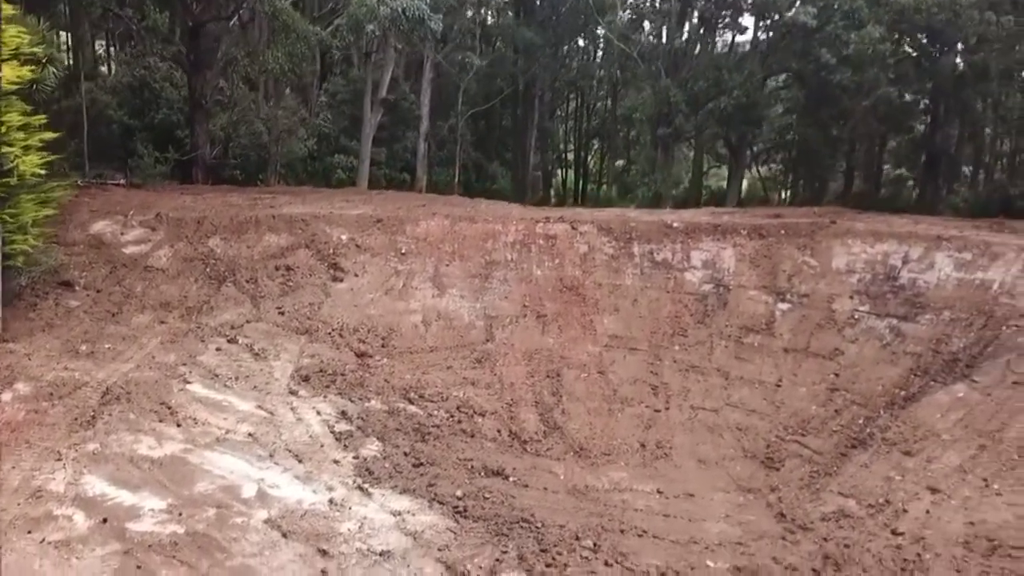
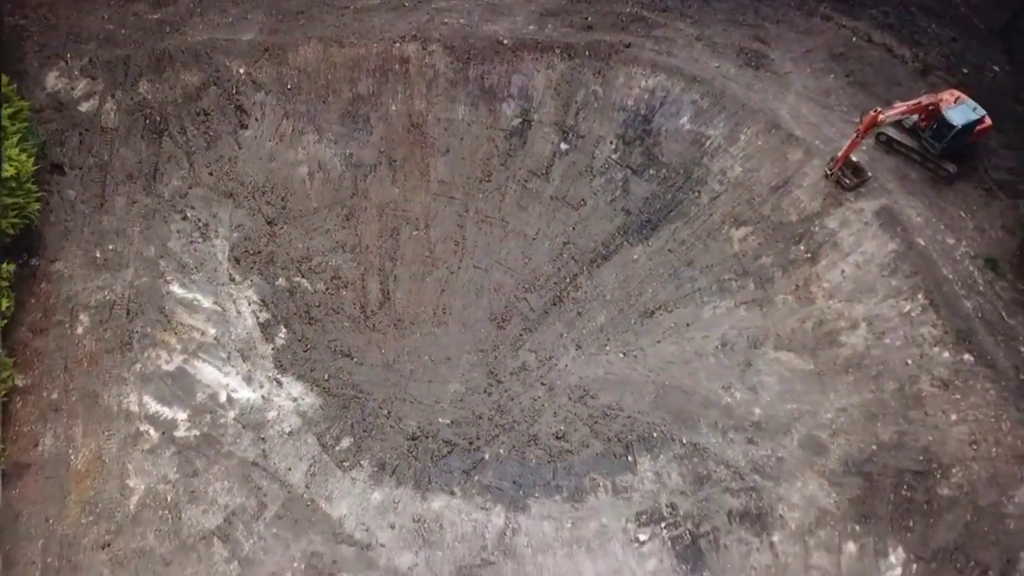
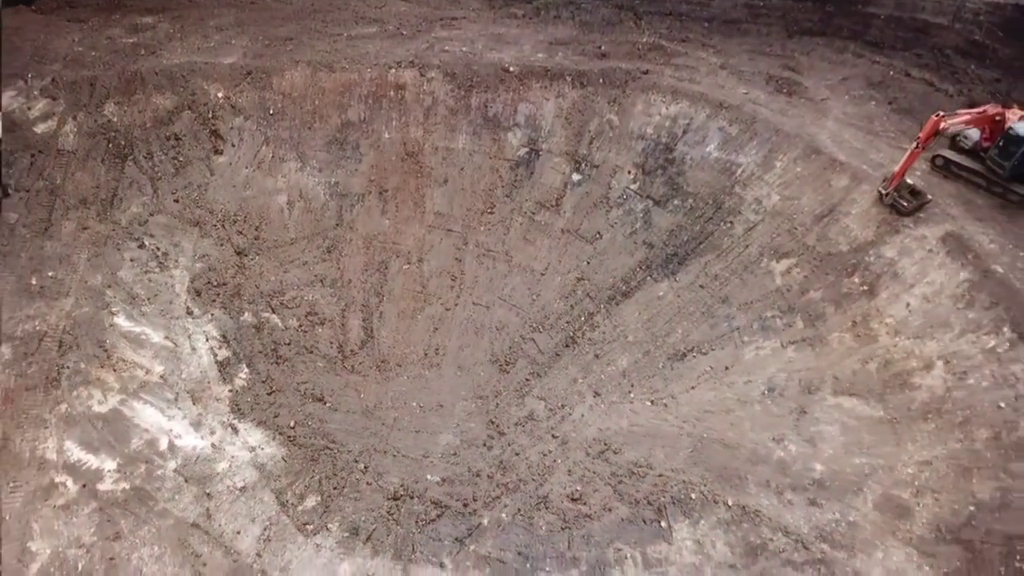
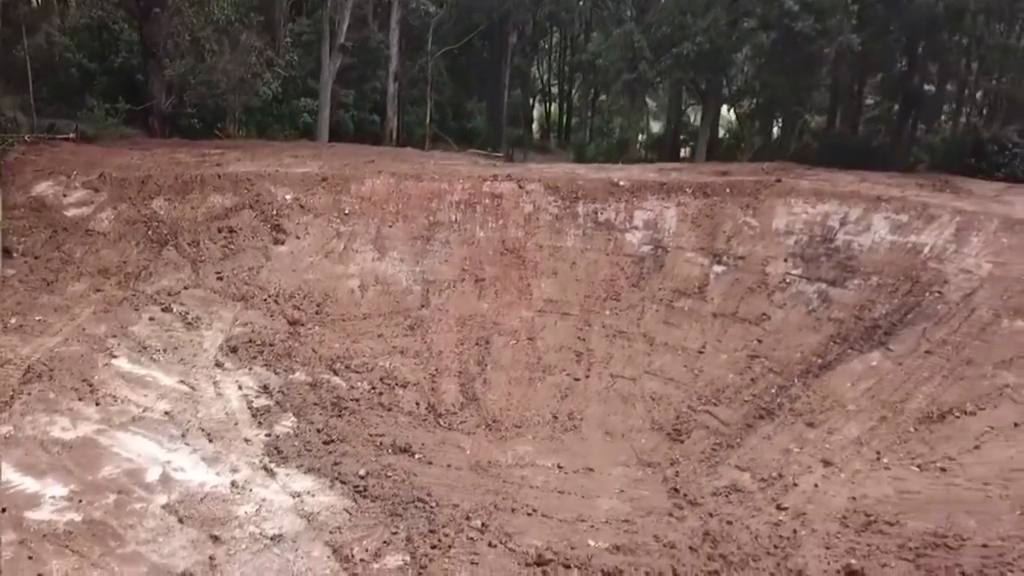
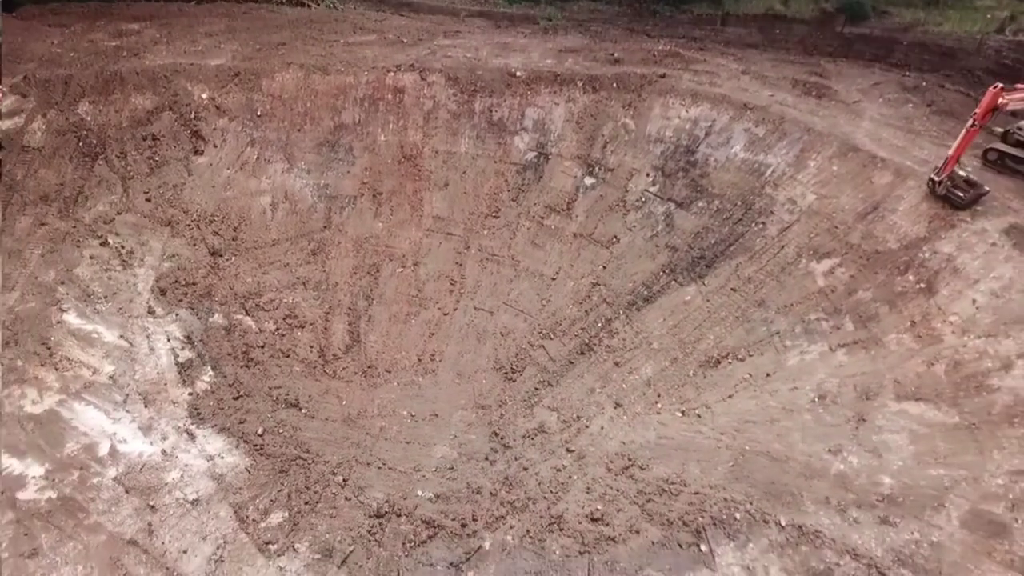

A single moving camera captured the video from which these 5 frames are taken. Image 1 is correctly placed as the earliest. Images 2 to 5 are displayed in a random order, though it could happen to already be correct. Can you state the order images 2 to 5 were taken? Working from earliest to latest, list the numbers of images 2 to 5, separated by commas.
4, 5, 3, 2
